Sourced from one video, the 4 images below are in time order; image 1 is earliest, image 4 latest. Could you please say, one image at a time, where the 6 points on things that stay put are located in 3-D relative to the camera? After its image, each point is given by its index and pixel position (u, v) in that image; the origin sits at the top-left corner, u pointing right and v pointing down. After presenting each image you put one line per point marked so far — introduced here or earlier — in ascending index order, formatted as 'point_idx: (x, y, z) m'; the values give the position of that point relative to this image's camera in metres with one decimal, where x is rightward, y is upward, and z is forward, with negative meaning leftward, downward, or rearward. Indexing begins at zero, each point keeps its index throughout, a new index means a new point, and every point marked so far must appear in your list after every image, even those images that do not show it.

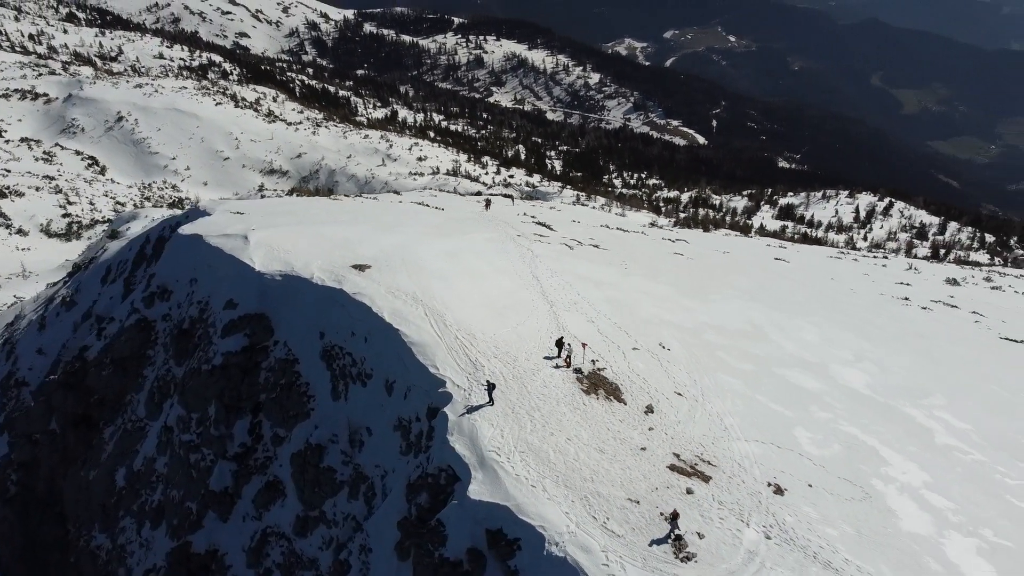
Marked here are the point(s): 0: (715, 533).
0: (+3.5, -4.2, +14.1) m
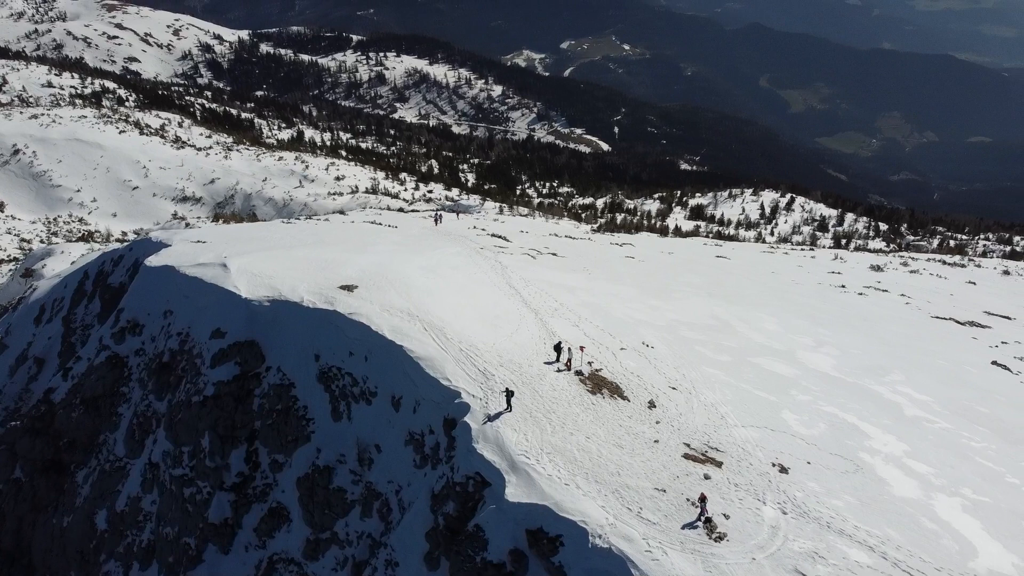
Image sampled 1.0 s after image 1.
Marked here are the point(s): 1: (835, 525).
0: (+4.2, -4.1, +15.1) m
1: (+6.0, -4.4, +15.4) m
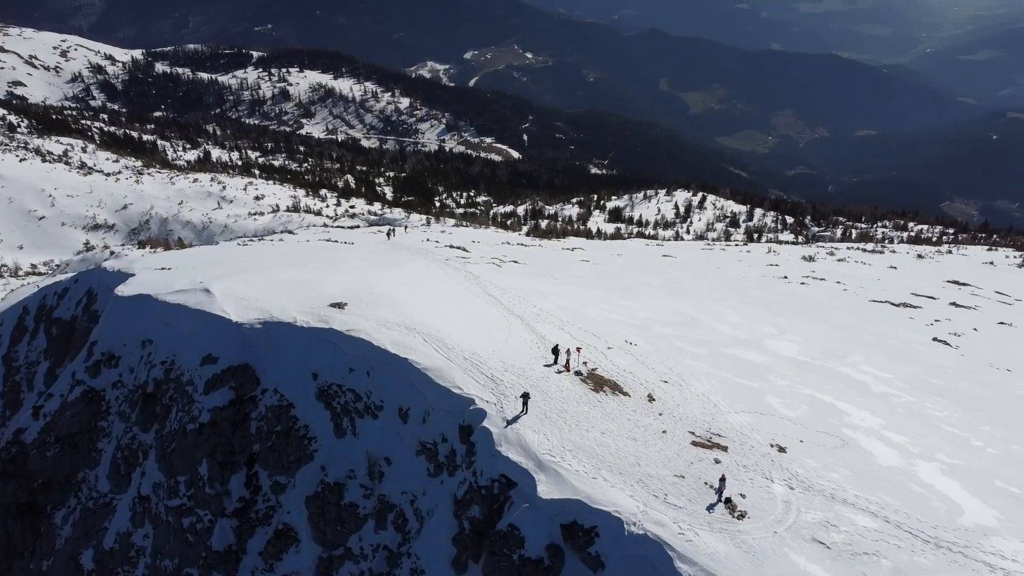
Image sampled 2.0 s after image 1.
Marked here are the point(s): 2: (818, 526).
0: (+4.7, -4.0, +16.2) m
1: (+6.6, -4.2, +16.6) m
2: (+5.8, -4.5, +15.5) m
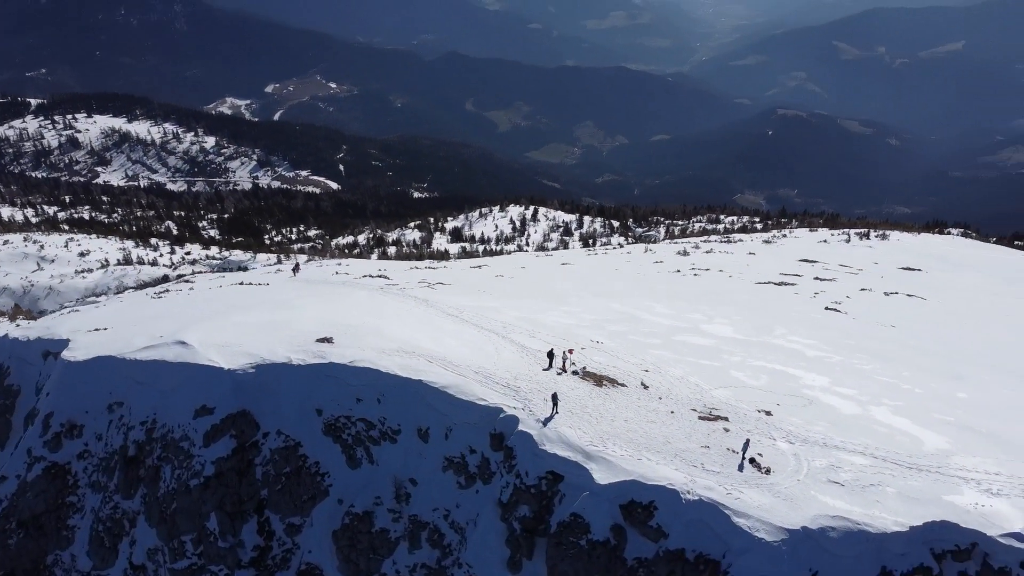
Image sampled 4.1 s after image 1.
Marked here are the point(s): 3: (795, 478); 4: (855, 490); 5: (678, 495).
0: (+5.7, -3.6, +18.4) m
1: (+7.4, -3.6, +19.2) m
2: (+6.9, -4.0, +17.9) m
3: (+6.0, -4.1, +17.4) m
4: (+7.2, -4.2, +17.2) m
5: (+3.4, -4.1, +16.3) m
